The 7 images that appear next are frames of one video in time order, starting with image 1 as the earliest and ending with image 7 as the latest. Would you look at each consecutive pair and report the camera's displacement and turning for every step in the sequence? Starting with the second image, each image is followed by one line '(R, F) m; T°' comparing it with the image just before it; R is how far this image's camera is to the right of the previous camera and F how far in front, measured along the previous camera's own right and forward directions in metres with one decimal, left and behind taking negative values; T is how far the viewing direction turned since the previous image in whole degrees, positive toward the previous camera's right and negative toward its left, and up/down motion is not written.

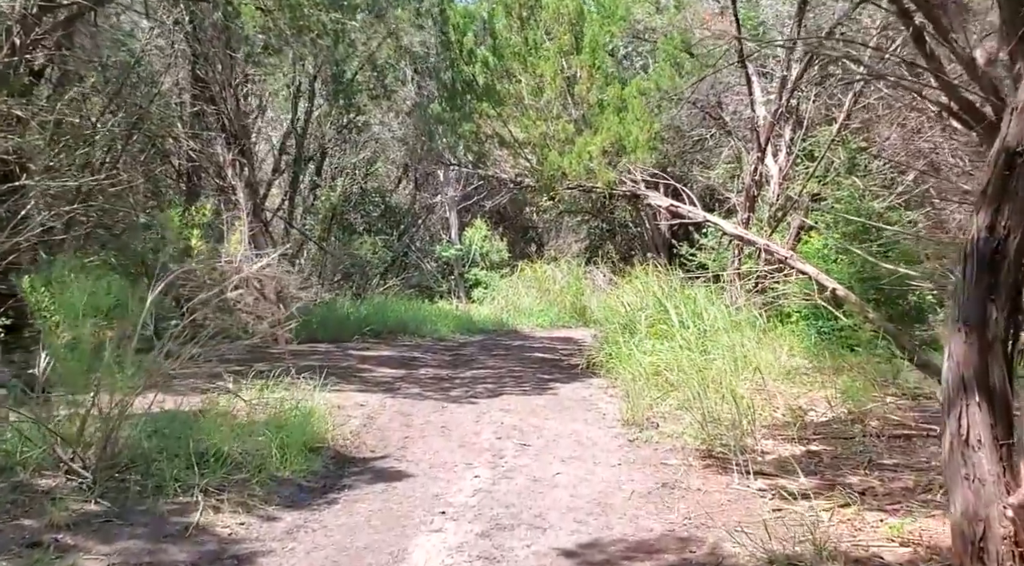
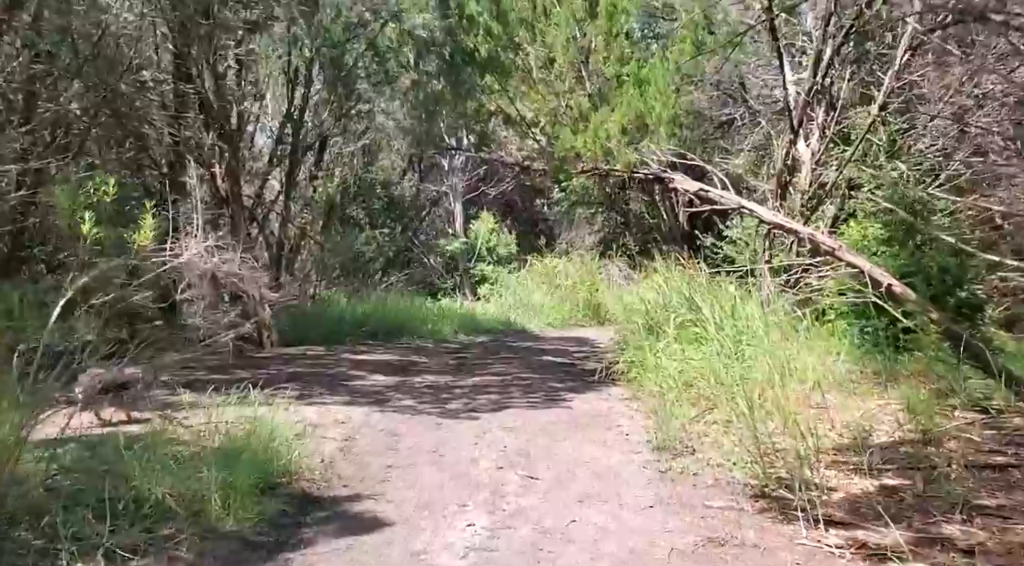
(0.0, +1.2) m; -1°
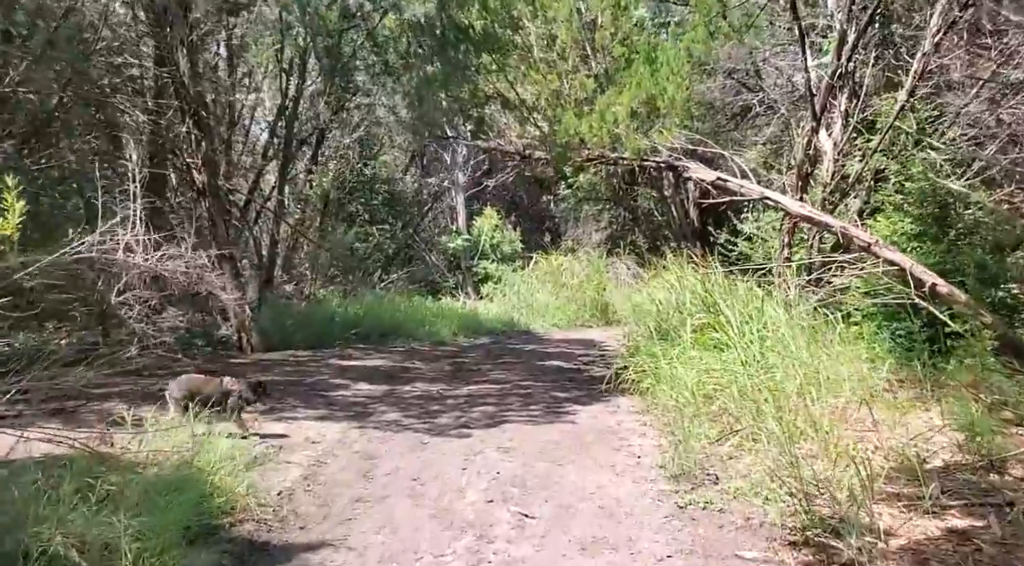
(+0.1, +0.9) m; 0°
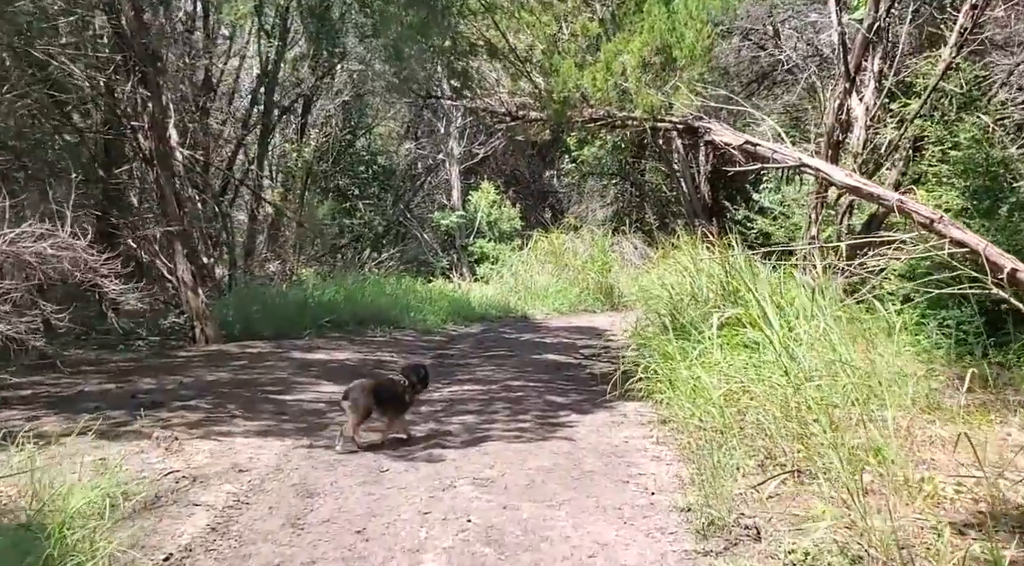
(+0.1, +1.3) m; 0°
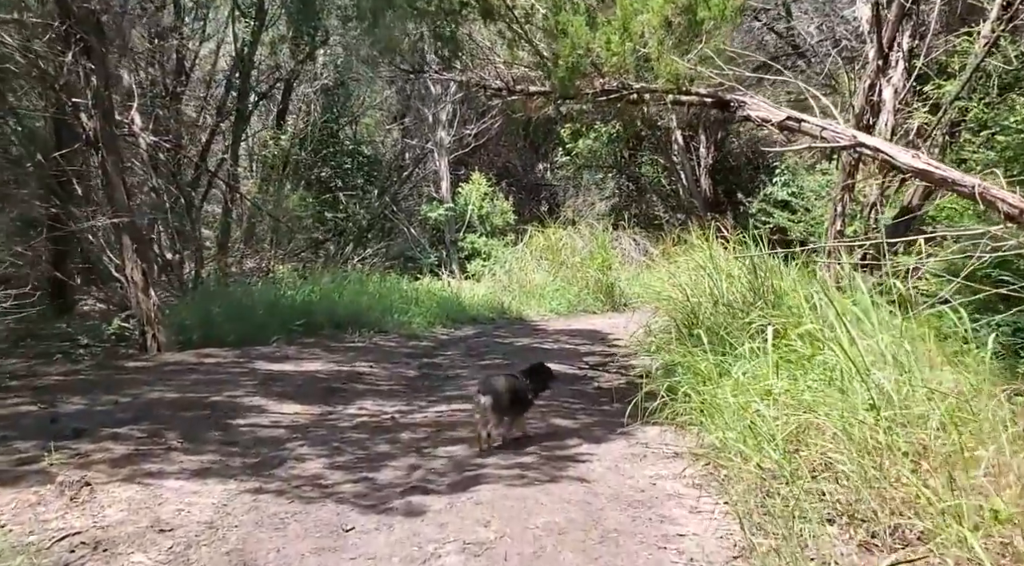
(0.0, +1.1) m; +1°
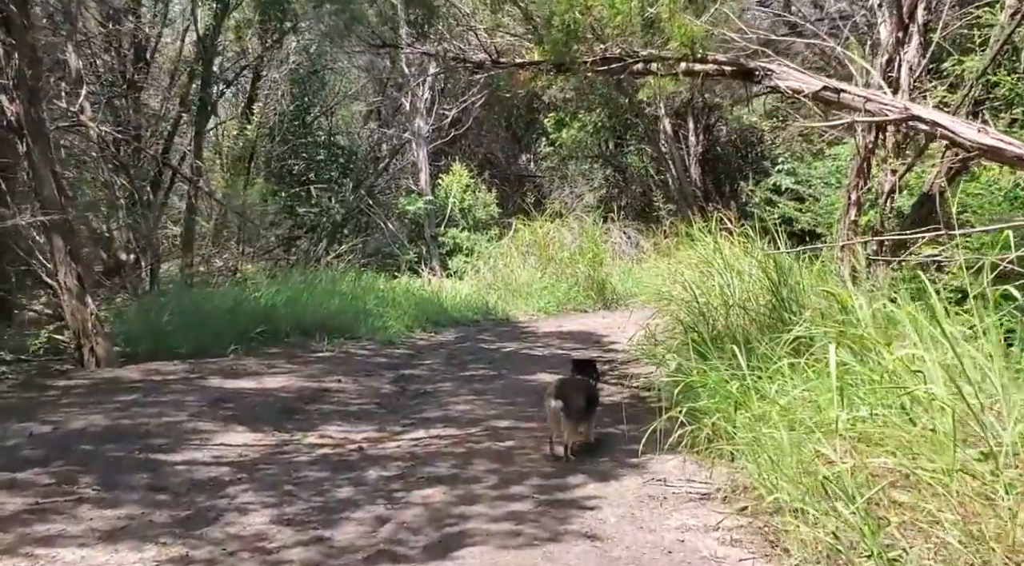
(0.0, +0.9) m; +1°
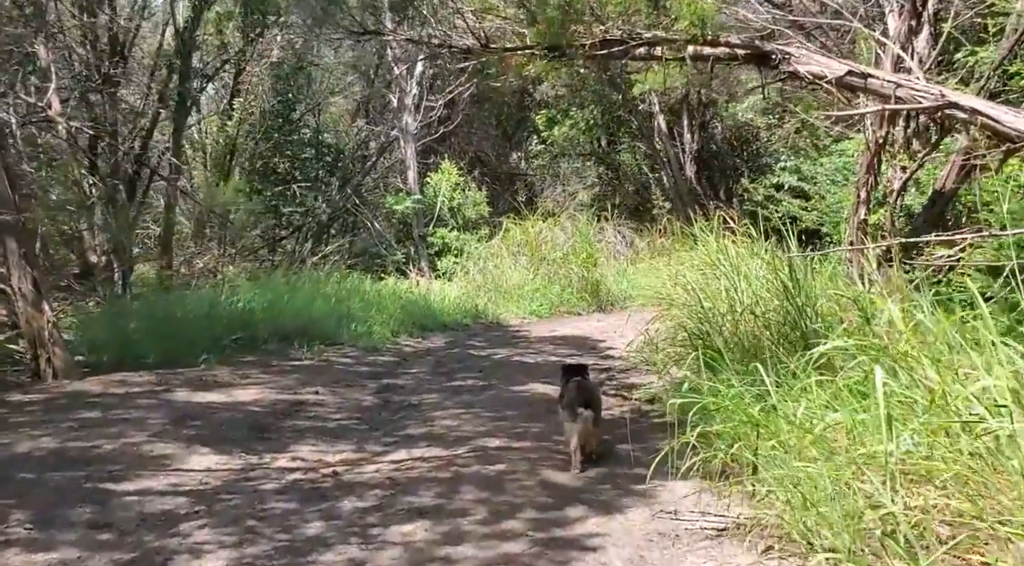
(0.0, +0.5) m; 0°
